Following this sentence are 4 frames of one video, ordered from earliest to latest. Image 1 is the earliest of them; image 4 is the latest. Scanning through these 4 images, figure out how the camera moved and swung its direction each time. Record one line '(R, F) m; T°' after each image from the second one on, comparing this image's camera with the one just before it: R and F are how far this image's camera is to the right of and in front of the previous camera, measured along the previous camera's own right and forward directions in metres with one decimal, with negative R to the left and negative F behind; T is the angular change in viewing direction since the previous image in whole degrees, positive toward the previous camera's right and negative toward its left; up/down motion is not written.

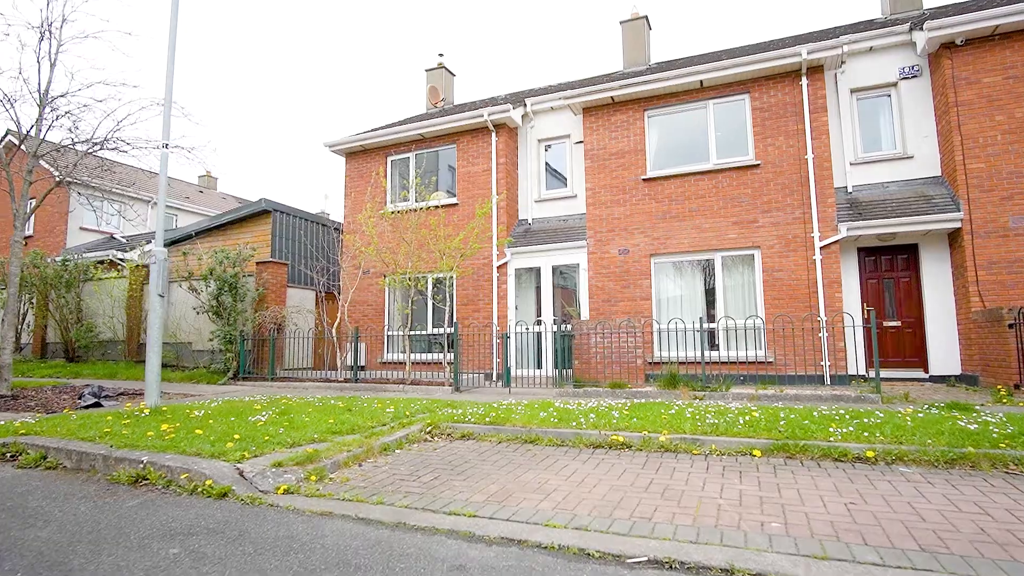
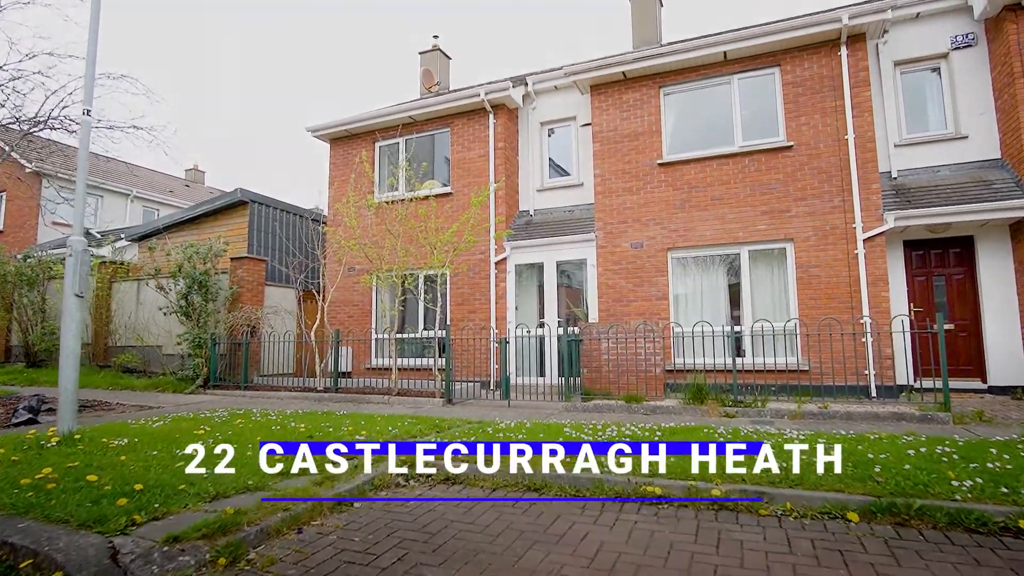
(0.0, +1.2) m; 0°
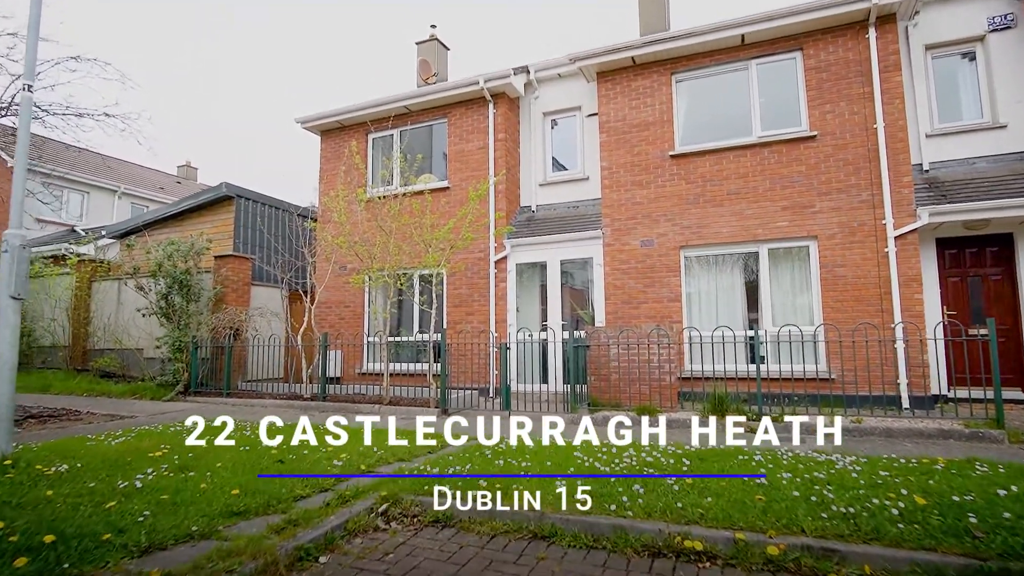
(0.0, +0.7) m; 0°
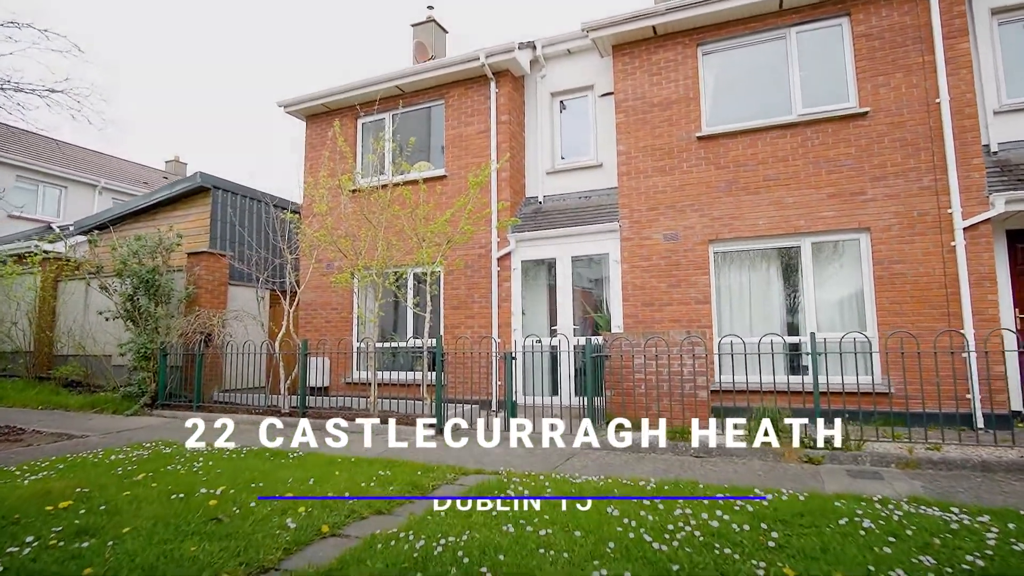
(-0.1, +1.1) m; 0°
